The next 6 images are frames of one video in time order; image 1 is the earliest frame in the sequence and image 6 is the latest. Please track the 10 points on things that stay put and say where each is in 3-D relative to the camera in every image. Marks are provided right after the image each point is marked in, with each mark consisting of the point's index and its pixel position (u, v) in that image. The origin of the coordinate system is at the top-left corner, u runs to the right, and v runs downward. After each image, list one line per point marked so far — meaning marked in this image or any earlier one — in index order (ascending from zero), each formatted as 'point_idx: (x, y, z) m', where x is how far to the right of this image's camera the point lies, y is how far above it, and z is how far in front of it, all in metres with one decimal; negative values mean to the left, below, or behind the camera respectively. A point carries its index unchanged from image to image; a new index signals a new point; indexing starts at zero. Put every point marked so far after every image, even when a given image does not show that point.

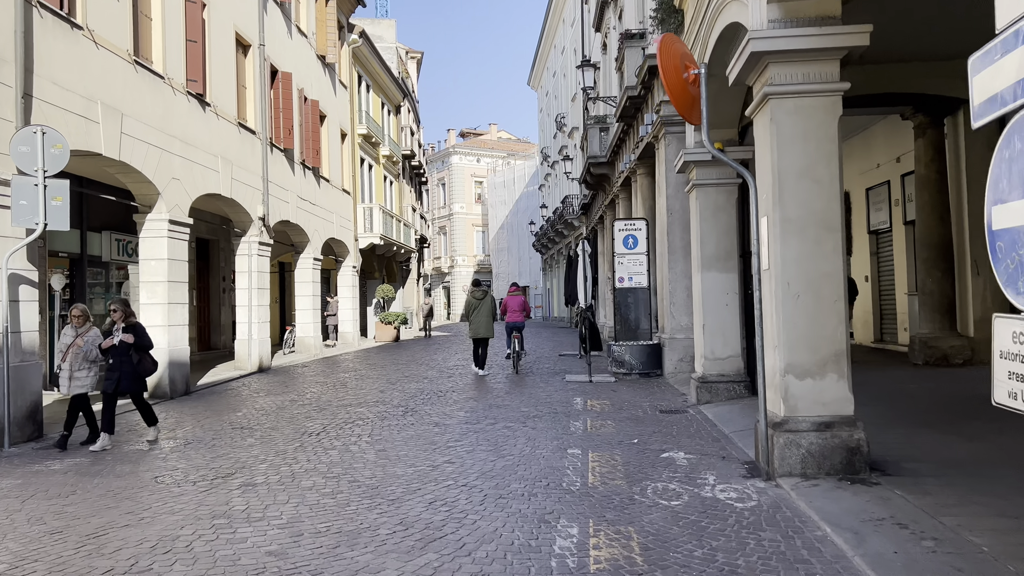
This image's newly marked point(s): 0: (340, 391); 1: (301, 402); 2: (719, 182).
0: (-2.5, -1.5, +11.7) m
1: (-2.8, -1.5, +10.6) m
2: (+2.6, +1.3, +9.9) m
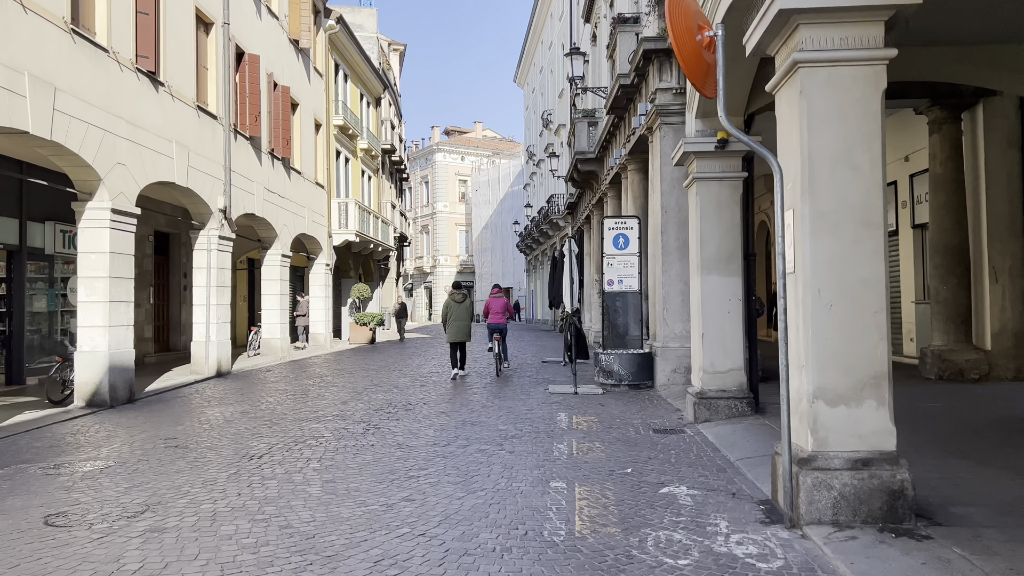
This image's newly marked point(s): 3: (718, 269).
0: (-2.8, -1.5, +10.6) m
1: (-3.1, -1.5, +9.5) m
2: (+2.3, +1.3, +8.9) m
3: (+2.3, +0.2, +8.9) m
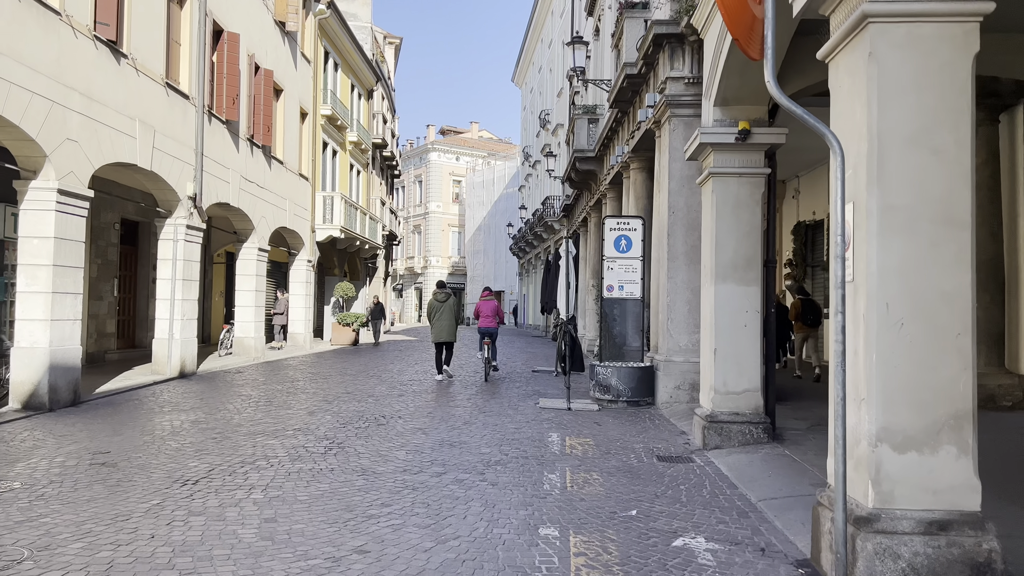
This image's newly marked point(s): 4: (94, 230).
0: (-3.0, -1.5, +9.6) m
1: (-3.2, -1.4, +8.4) m
2: (+2.3, +1.2, +7.9) m
3: (+2.2, +0.1, +7.9) m
4: (-7.5, +1.0, +14.1) m
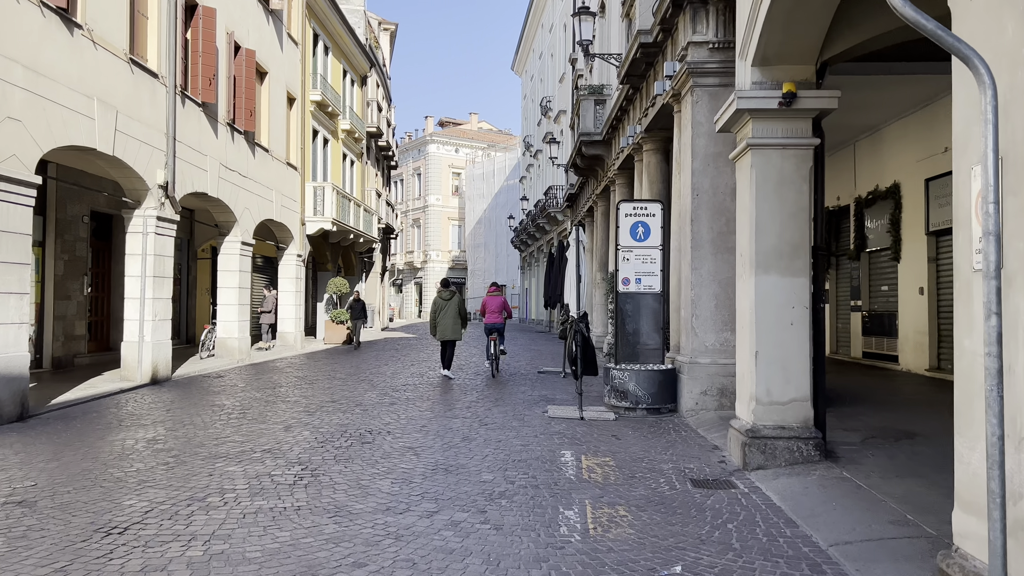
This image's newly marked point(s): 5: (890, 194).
0: (-2.9, -1.4, +8.4) m
1: (-3.2, -1.4, +7.3) m
2: (+2.3, +1.2, +6.7) m
3: (+2.2, +0.2, +6.7) m
4: (-7.4, +1.0, +13.0) m
5: (+6.5, +1.6, +13.7) m
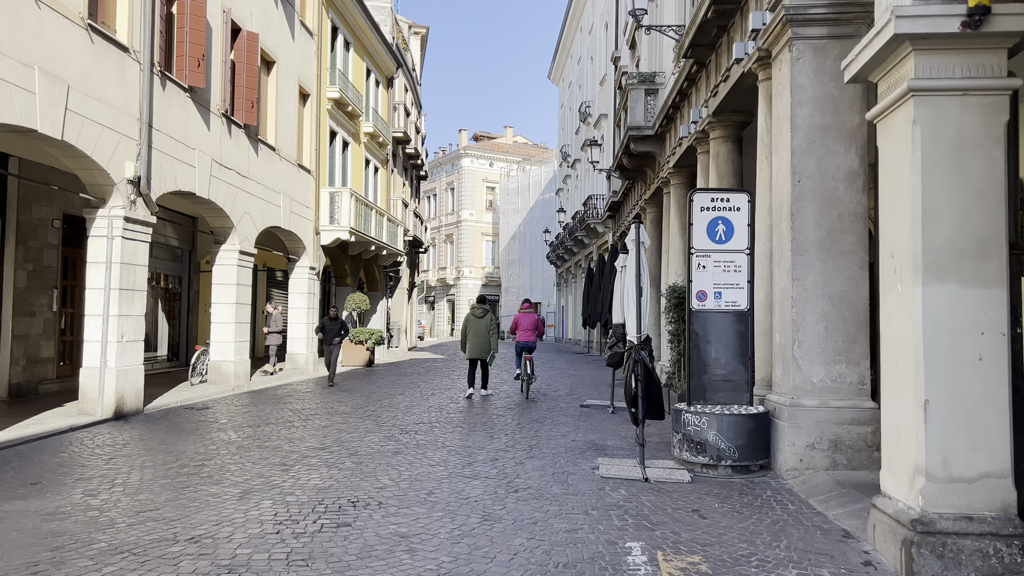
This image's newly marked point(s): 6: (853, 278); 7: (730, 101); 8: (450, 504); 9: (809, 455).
0: (-2.6, -1.5, +6.3) m
1: (-2.9, -1.5, +5.2) m
2: (+2.5, +1.1, +4.4) m
3: (+2.5, +0.1, +4.4) m
4: (-6.9, +0.8, +11.1) m
5: (+7.1, +1.4, +11.3) m
6: (+2.9, +0.1, +6.8) m
7: (+2.7, +2.3, +9.8) m
8: (-0.4, -1.5, +5.5) m
9: (+2.5, -1.4, +6.6) m
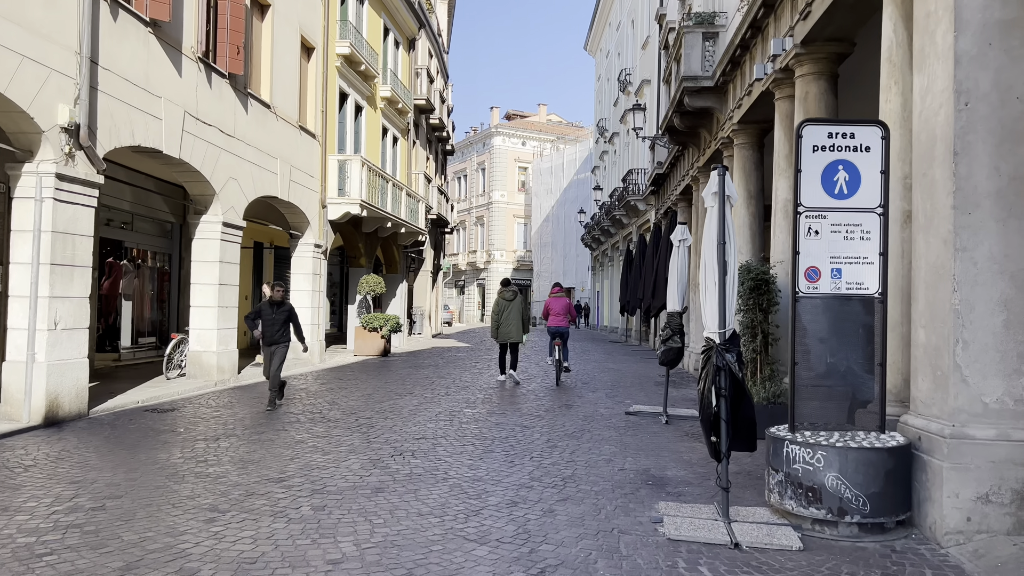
0: (-2.5, -1.4, +4.3) m
1: (-2.8, -1.4, +3.2) m
2: (+2.6, +1.2, +2.2) m
3: (+2.5, +0.2, +2.1) m
4: (-6.5, +1.1, +9.3) m
5: (+7.4, +1.6, +8.8) m
6: (+3.1, +0.2, +4.6) m
7: (+3.0, +2.5, +7.5) m
8: (-0.3, -1.4, +3.4) m
9: (+2.6, -1.2, +4.4) m
